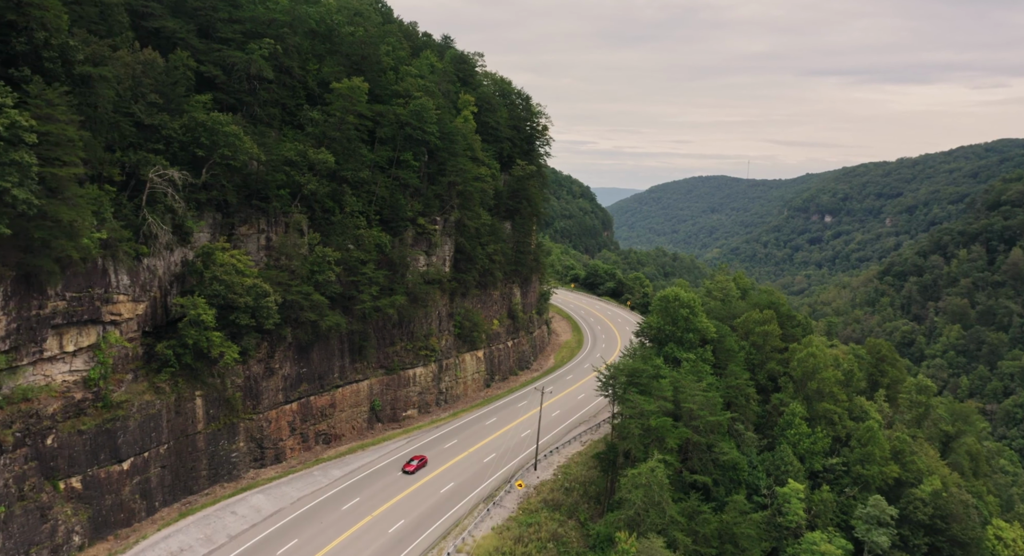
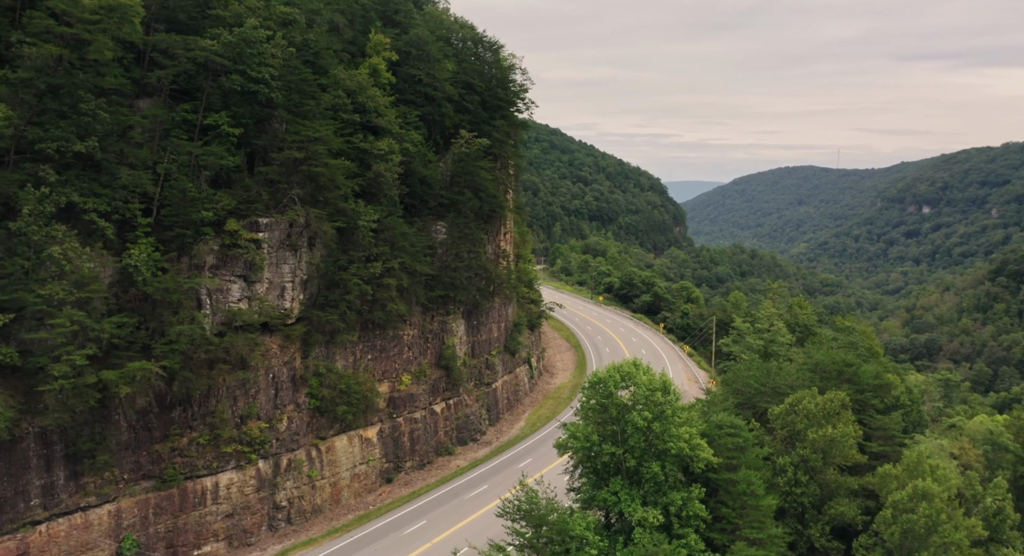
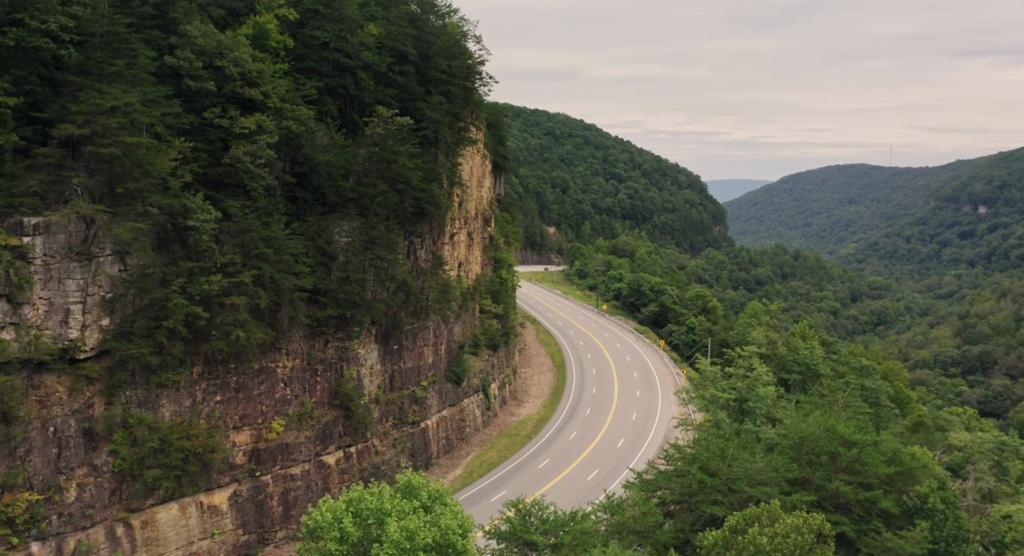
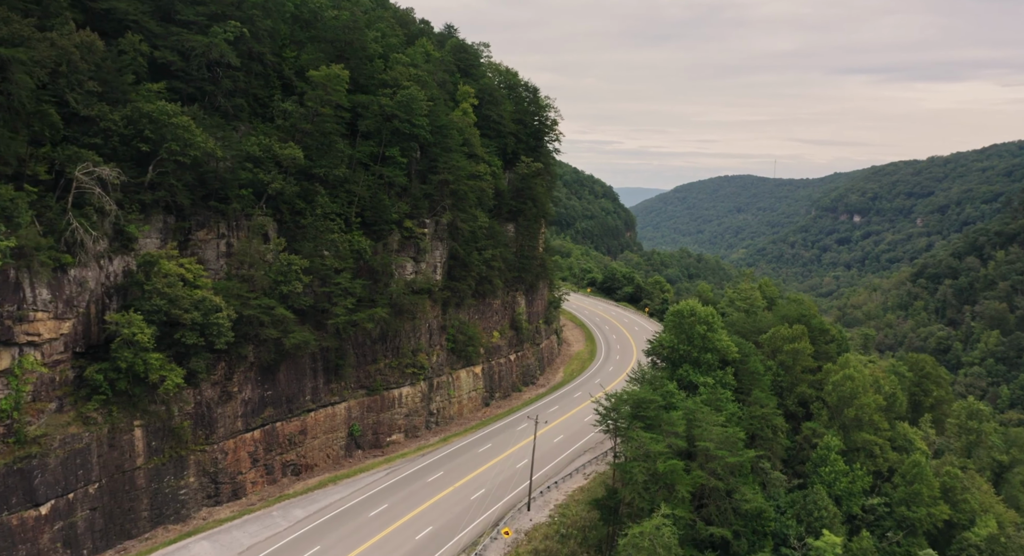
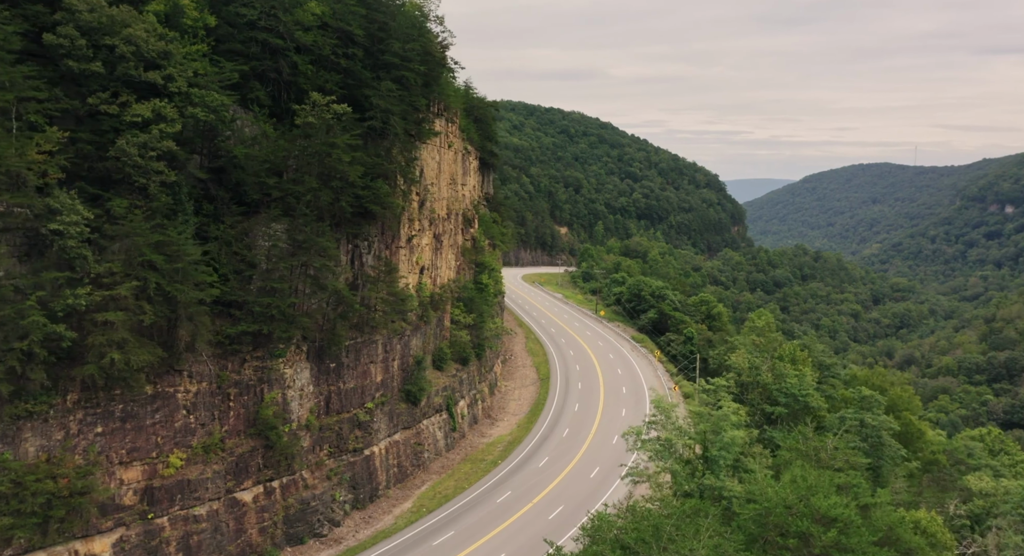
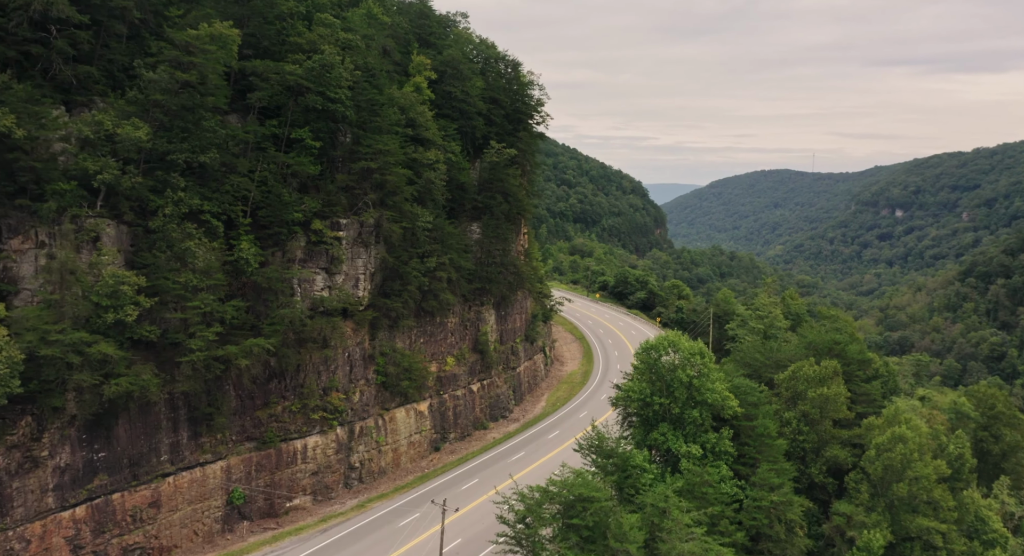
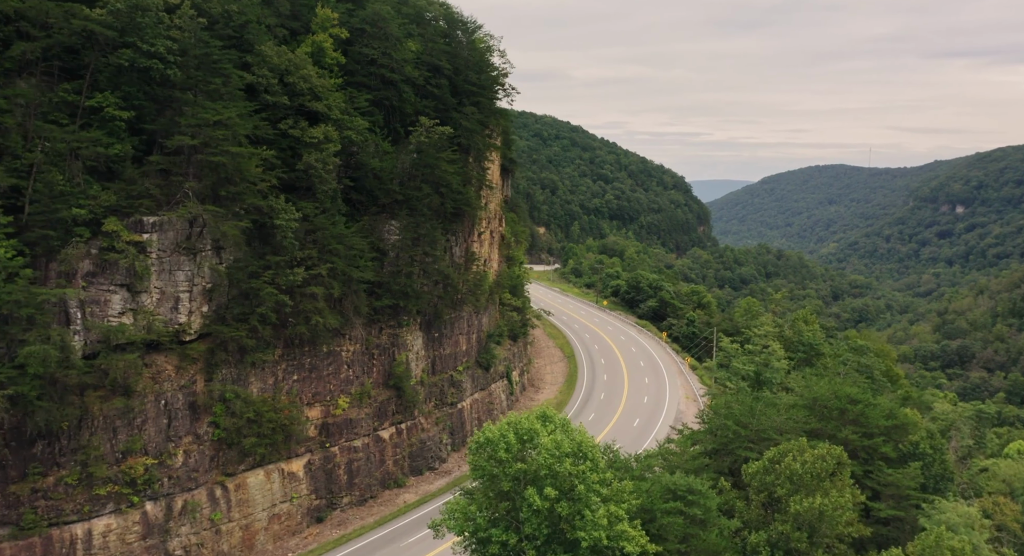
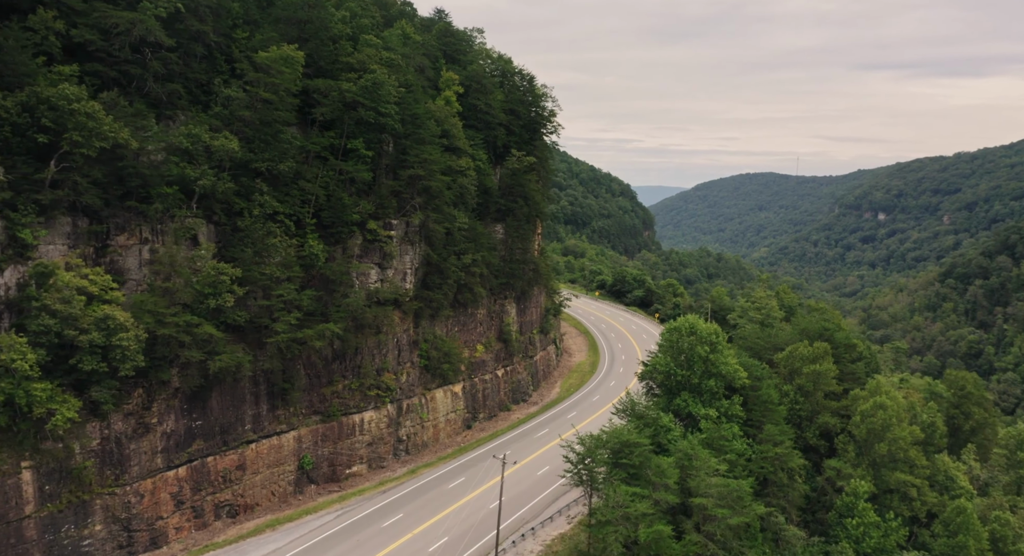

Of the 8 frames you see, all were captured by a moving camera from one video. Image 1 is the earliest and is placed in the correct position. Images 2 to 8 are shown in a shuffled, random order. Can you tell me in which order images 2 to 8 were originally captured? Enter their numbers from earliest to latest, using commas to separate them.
4, 8, 6, 2, 7, 3, 5
